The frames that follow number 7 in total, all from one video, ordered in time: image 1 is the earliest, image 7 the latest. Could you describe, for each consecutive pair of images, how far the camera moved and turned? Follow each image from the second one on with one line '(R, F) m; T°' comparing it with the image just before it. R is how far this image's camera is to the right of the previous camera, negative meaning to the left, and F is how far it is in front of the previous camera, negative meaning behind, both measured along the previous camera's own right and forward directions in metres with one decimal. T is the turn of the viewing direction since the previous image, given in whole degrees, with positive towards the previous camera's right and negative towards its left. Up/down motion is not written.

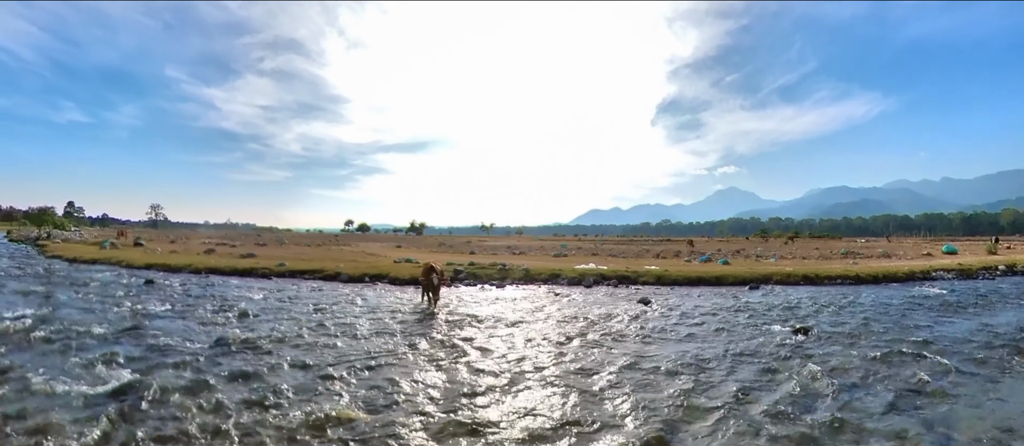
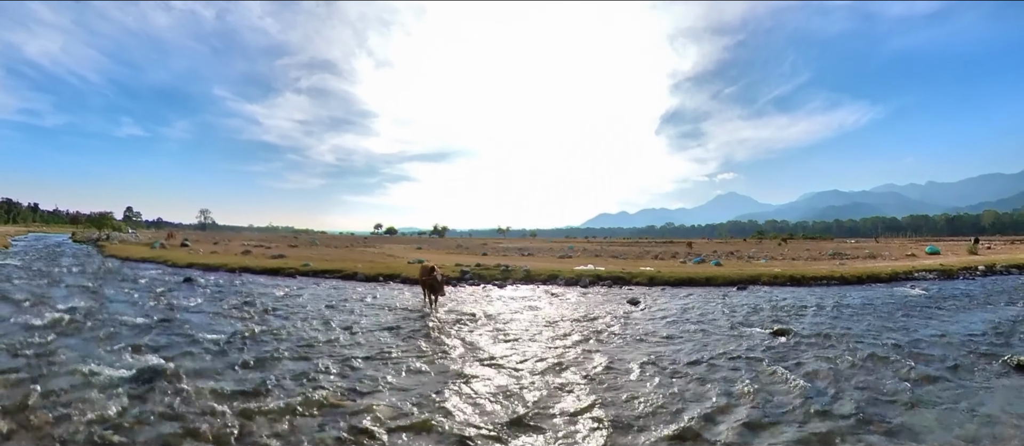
(+1.8, -1.5) m; -4°
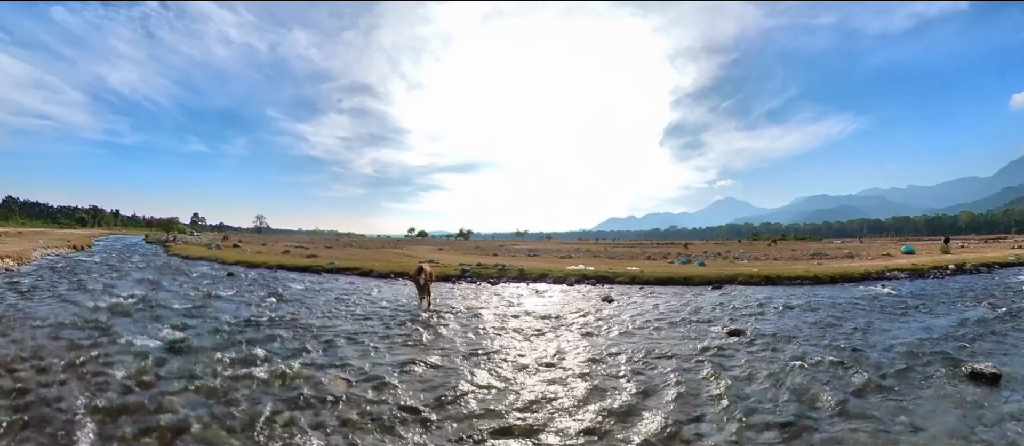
(+3.7, -1.5) m; -7°
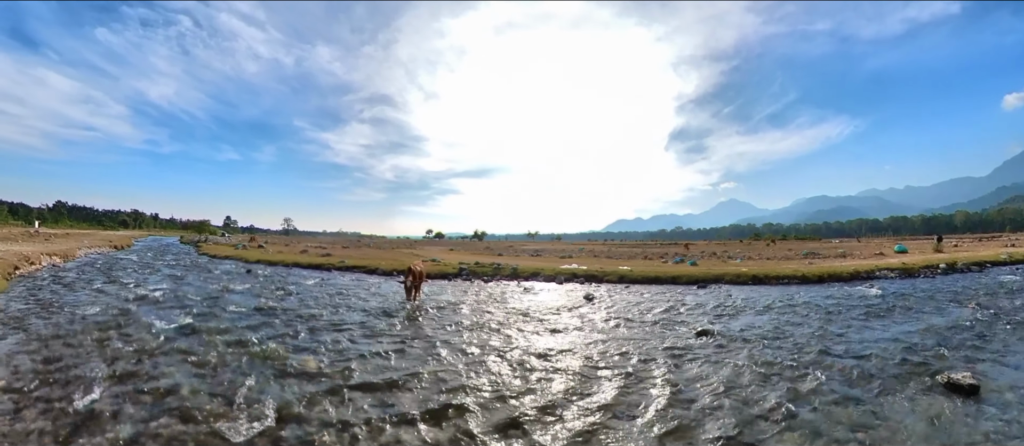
(+2.7, -0.2) m; -5°
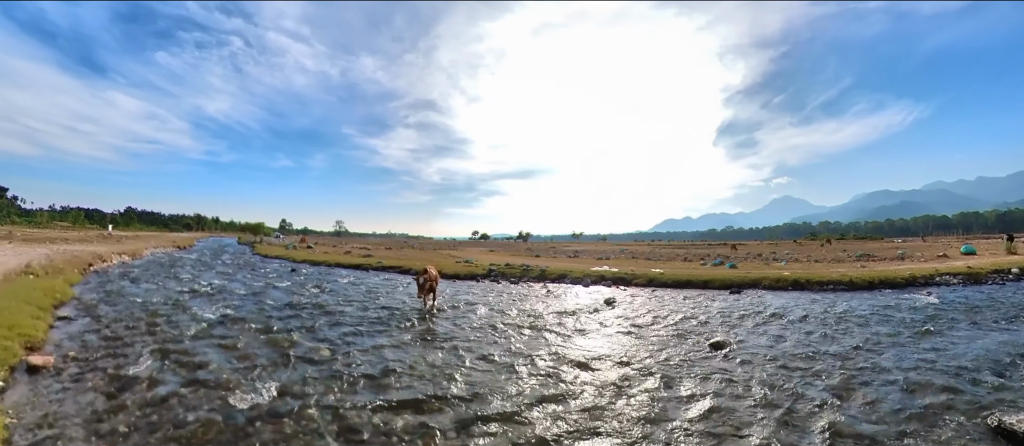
(+1.8, +0.6) m; -7°
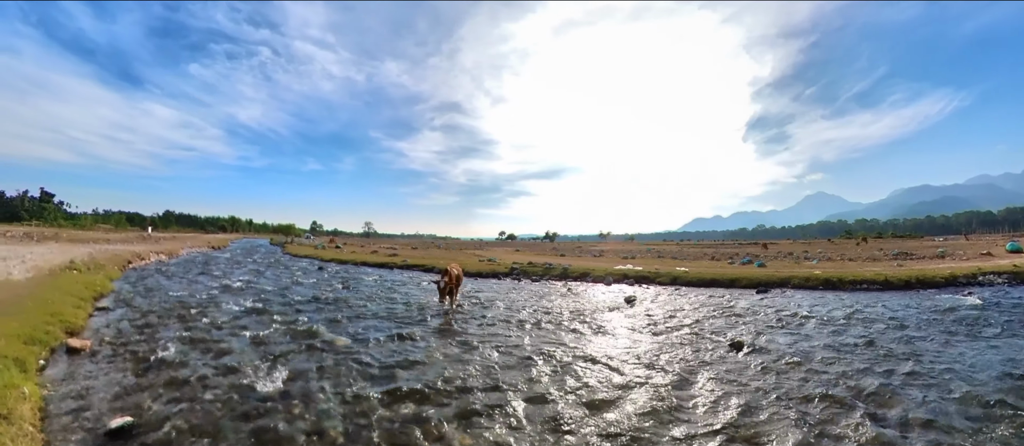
(+0.5, +0.1) m; -4°
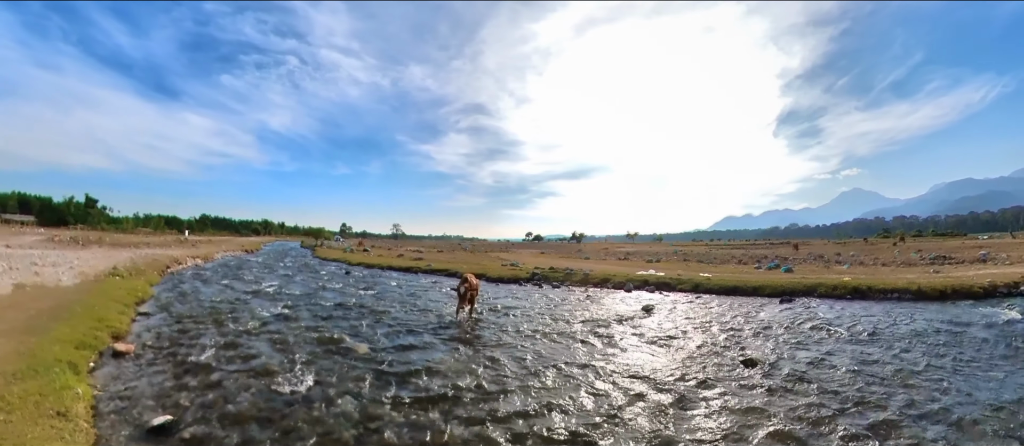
(+0.8, +0.3) m; -4°
